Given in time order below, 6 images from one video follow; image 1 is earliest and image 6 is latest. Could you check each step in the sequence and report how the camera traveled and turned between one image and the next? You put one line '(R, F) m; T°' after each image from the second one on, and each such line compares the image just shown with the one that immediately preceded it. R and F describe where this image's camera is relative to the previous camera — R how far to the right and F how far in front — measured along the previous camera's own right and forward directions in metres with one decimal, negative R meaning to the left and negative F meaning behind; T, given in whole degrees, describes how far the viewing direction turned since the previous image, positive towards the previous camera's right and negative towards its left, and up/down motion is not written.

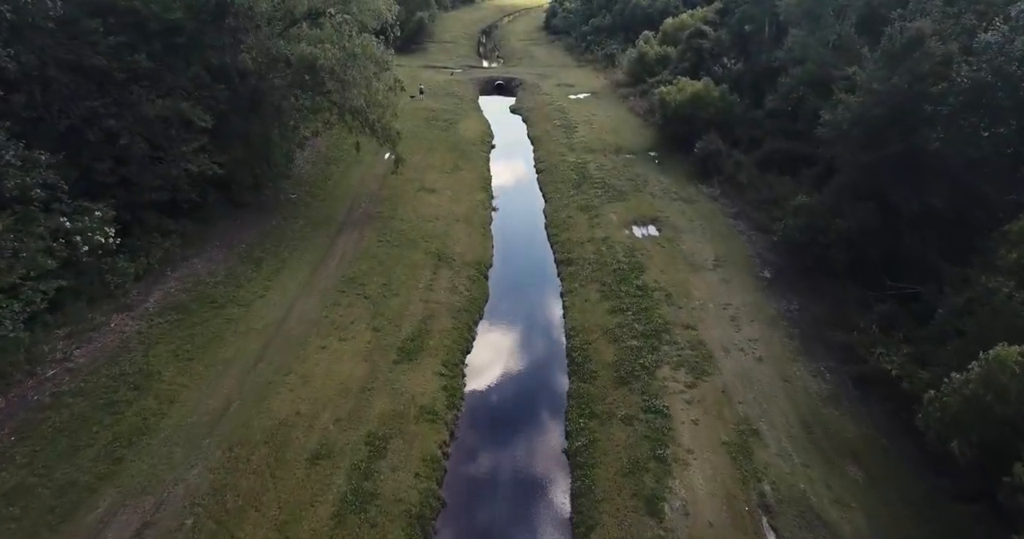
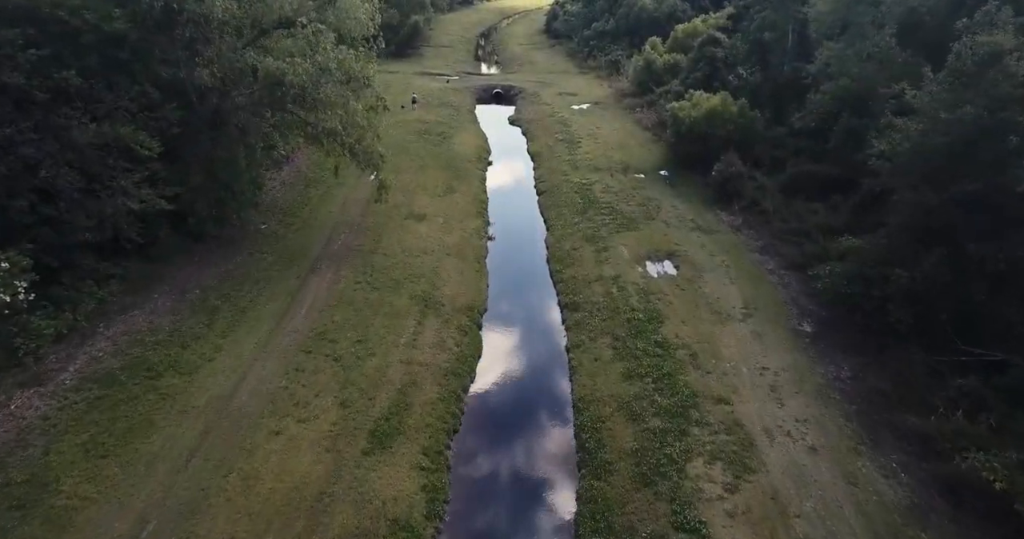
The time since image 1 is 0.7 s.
(+0.1, +4.1) m; 0°
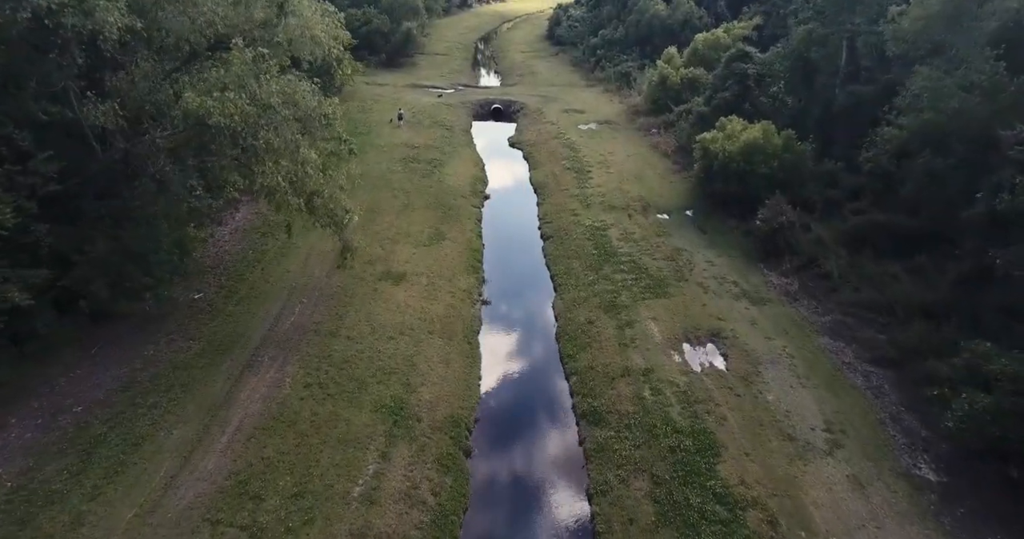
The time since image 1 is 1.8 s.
(0.0, +7.0) m; 0°
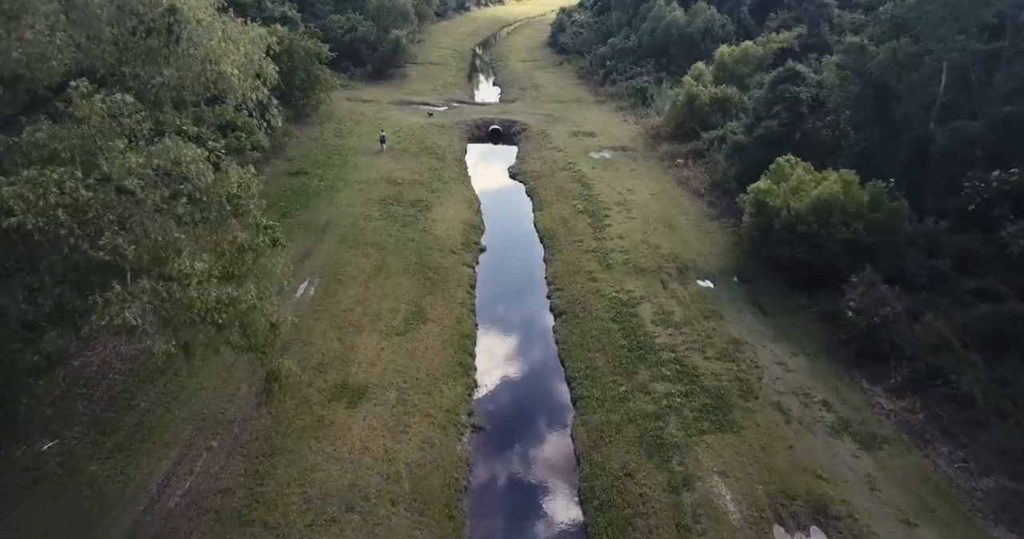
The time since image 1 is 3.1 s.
(-0.1, +8.4) m; 0°
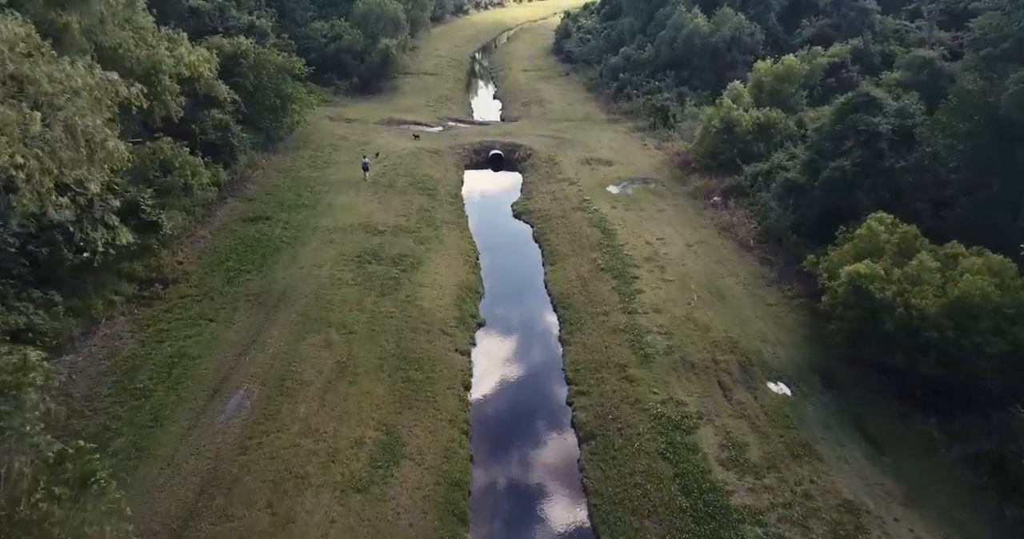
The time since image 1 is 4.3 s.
(-0.3, +7.8) m; 0°
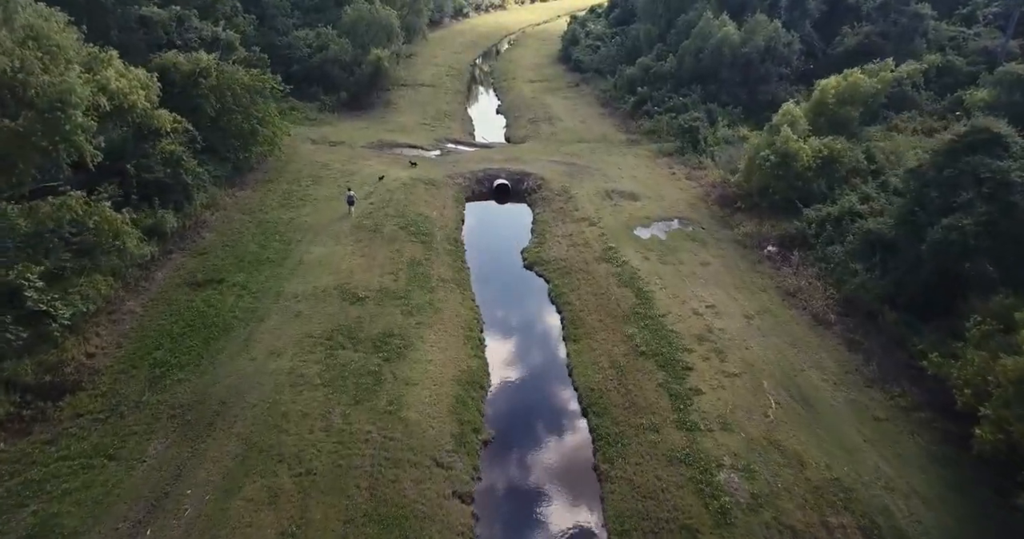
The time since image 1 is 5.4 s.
(-0.6, +7.3) m; 0°
